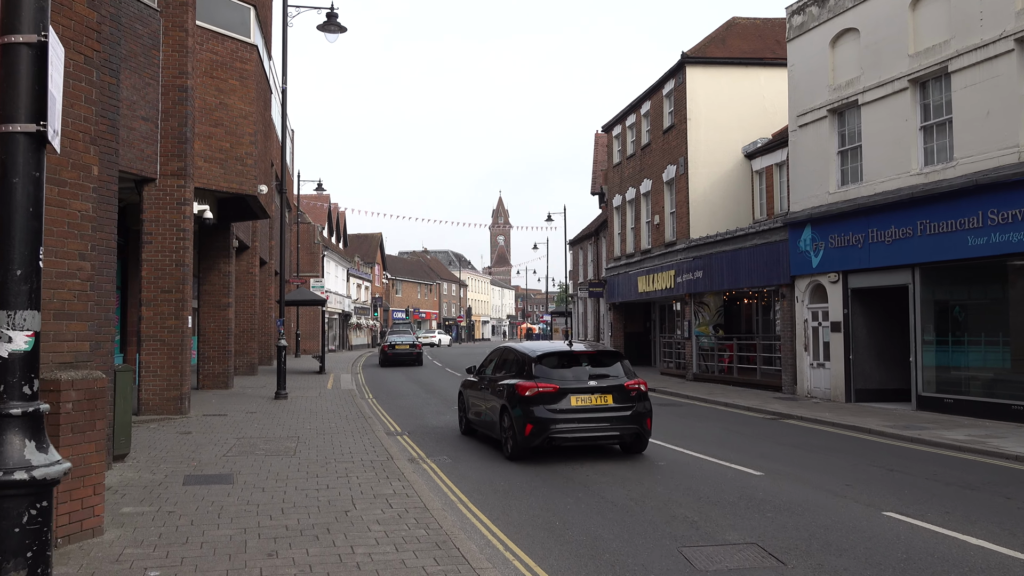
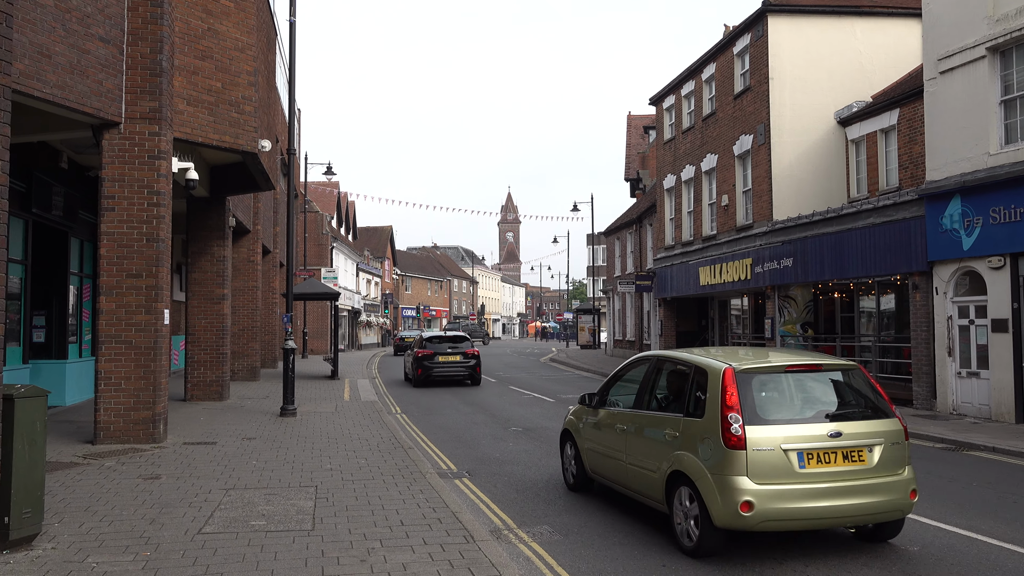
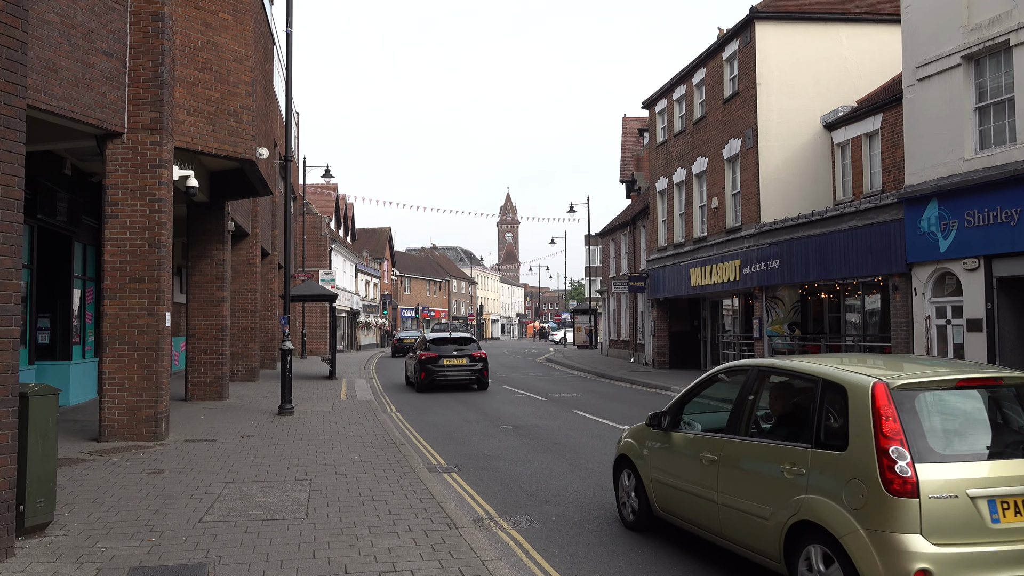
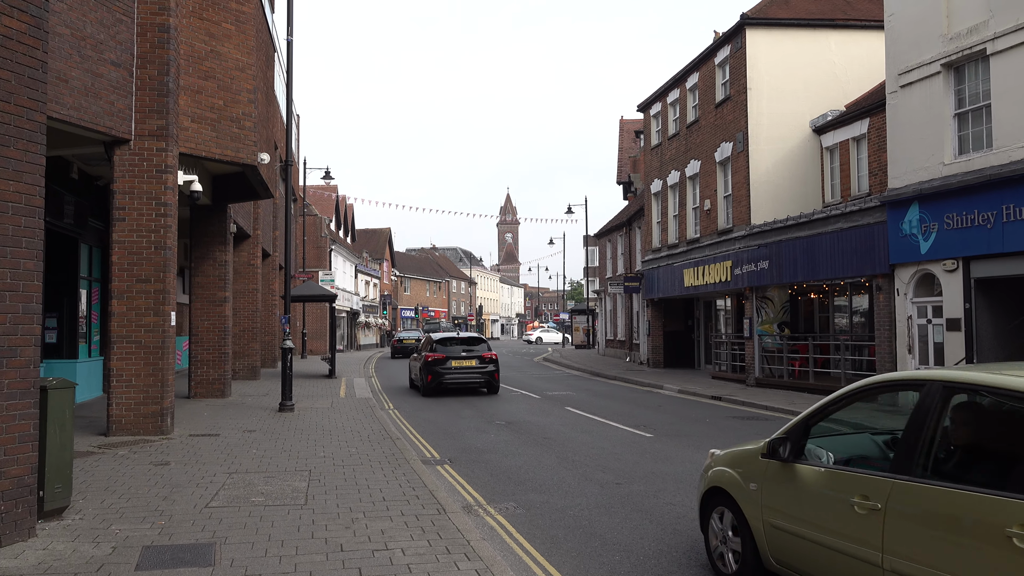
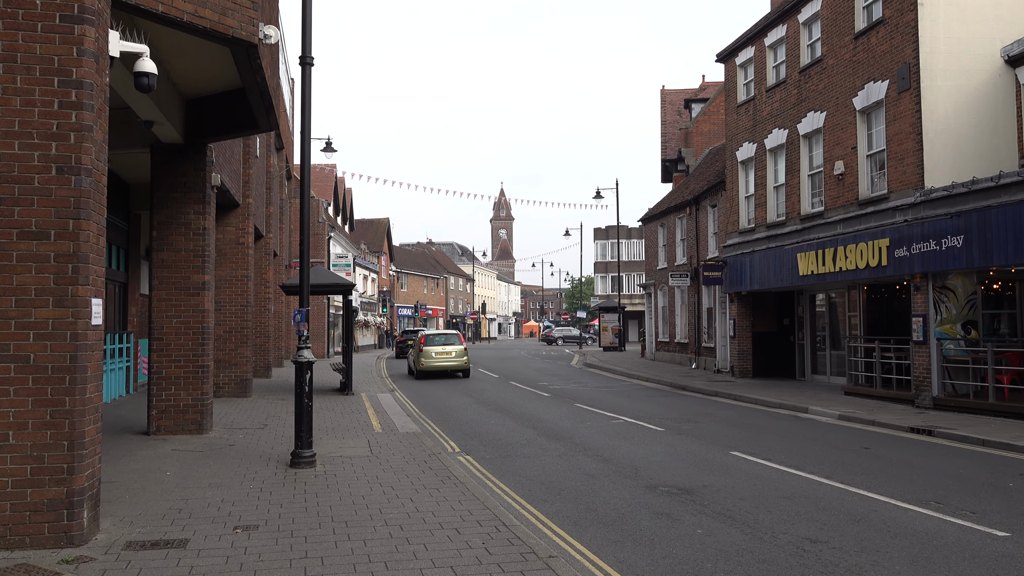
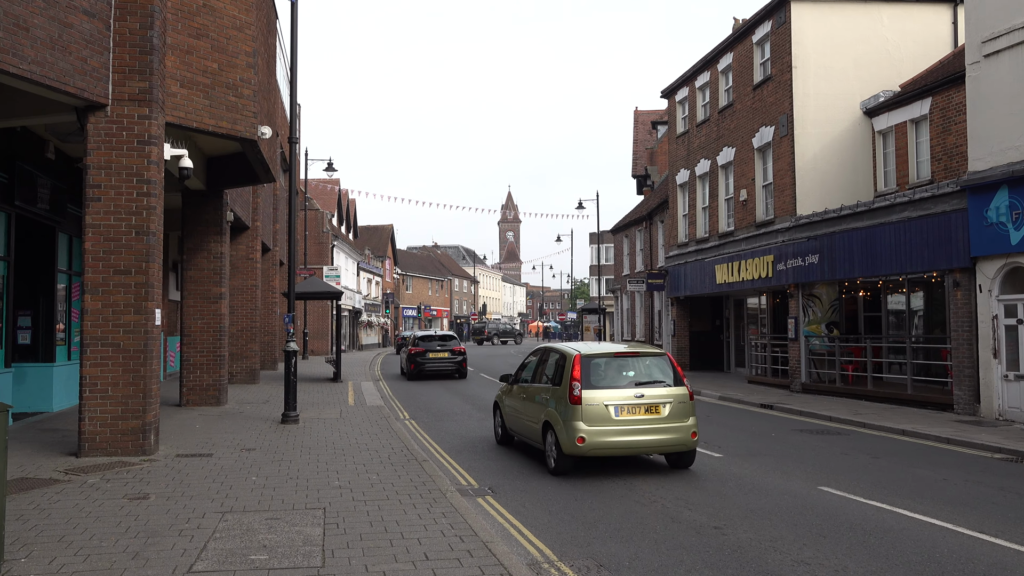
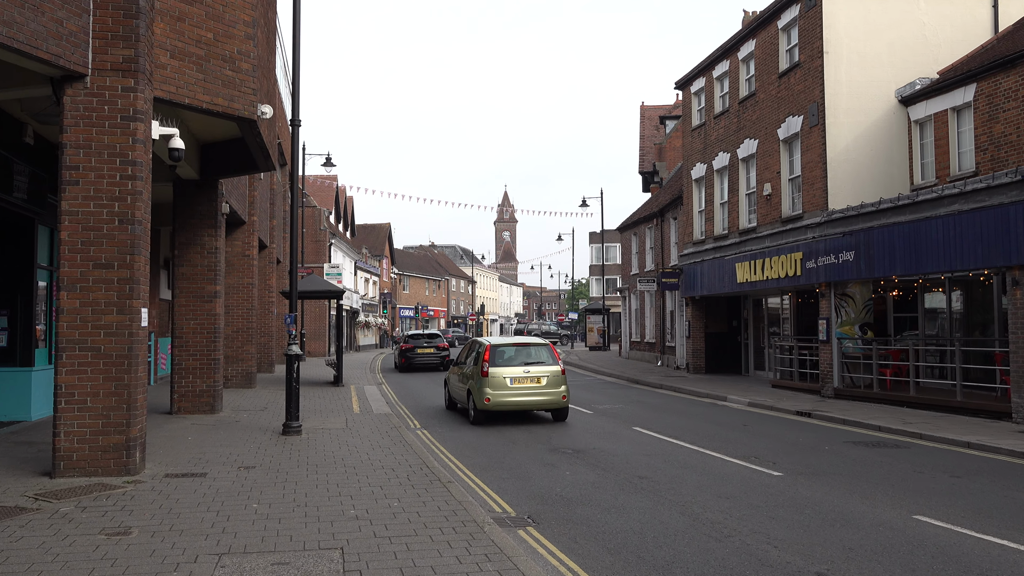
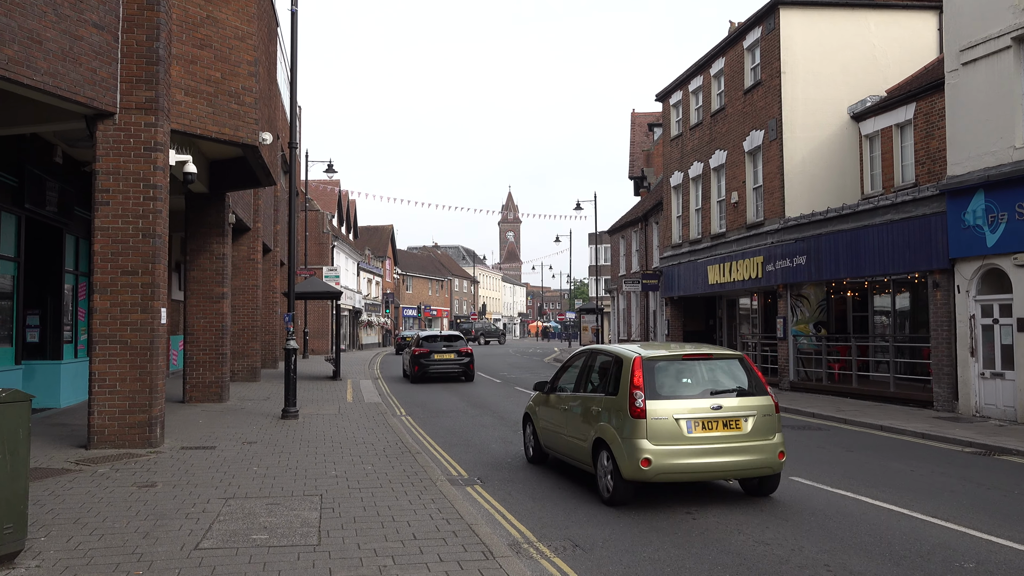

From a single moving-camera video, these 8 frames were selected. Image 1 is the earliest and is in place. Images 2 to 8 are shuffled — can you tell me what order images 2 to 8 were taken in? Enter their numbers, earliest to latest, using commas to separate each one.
4, 3, 2, 8, 6, 7, 5
